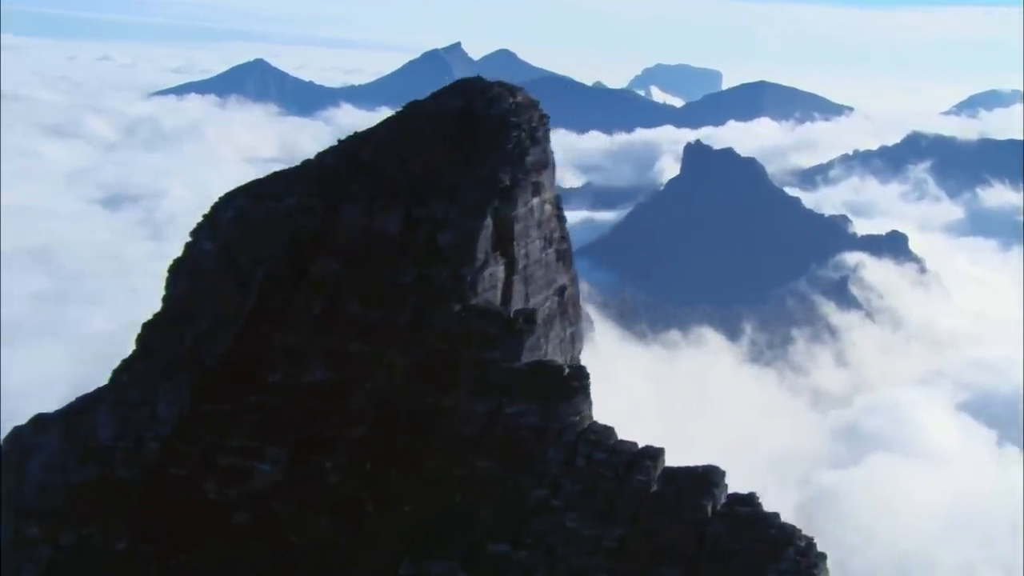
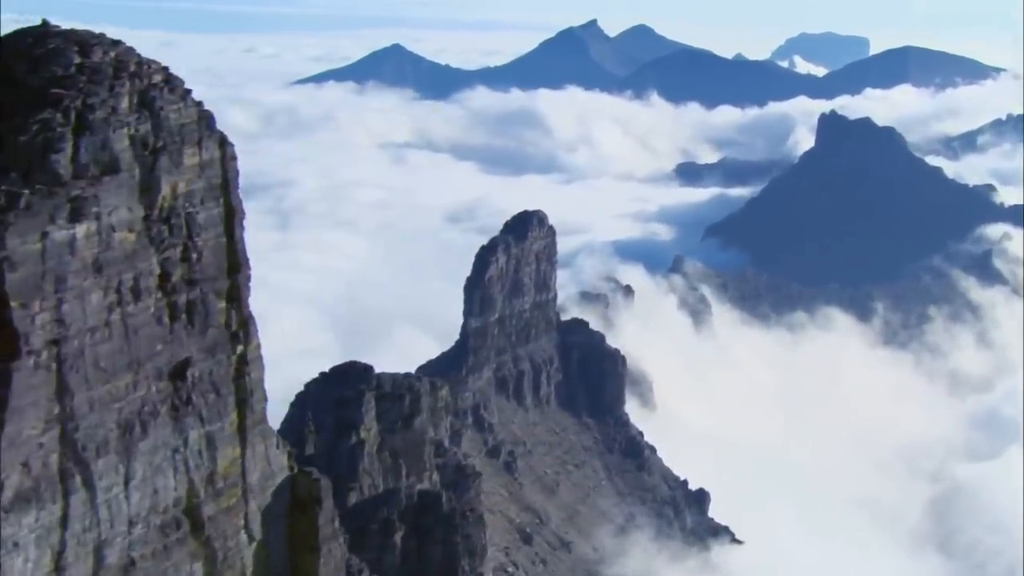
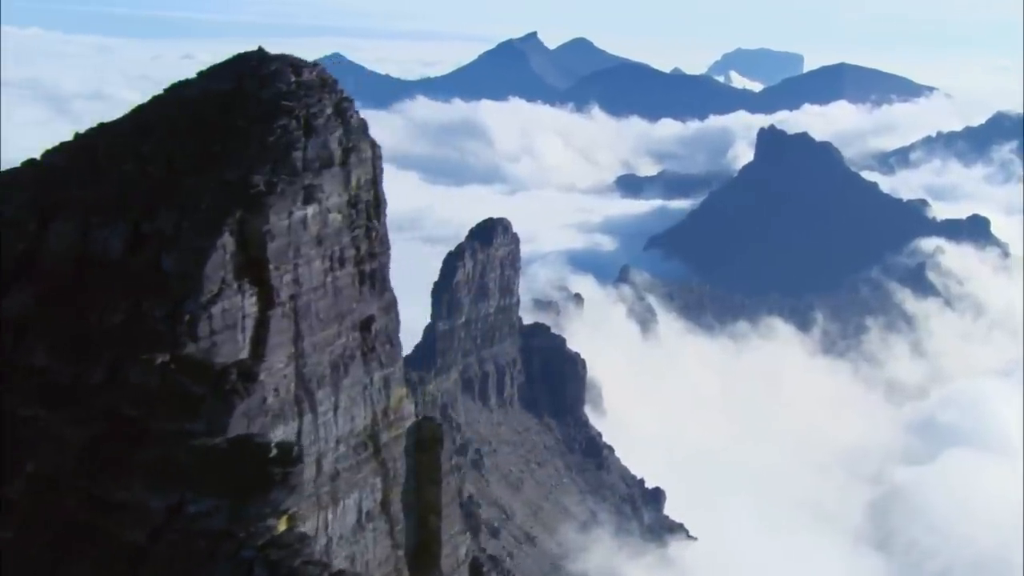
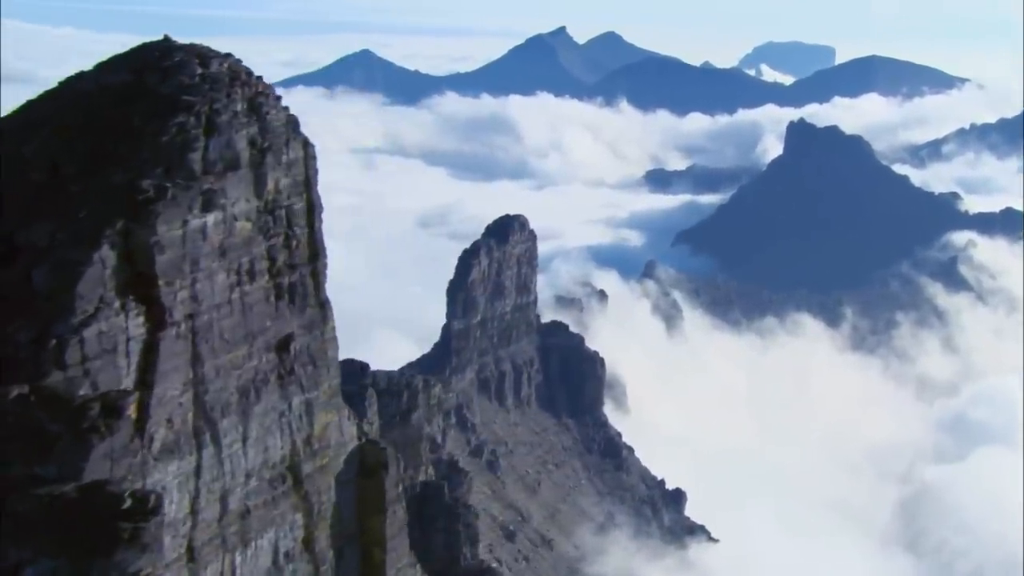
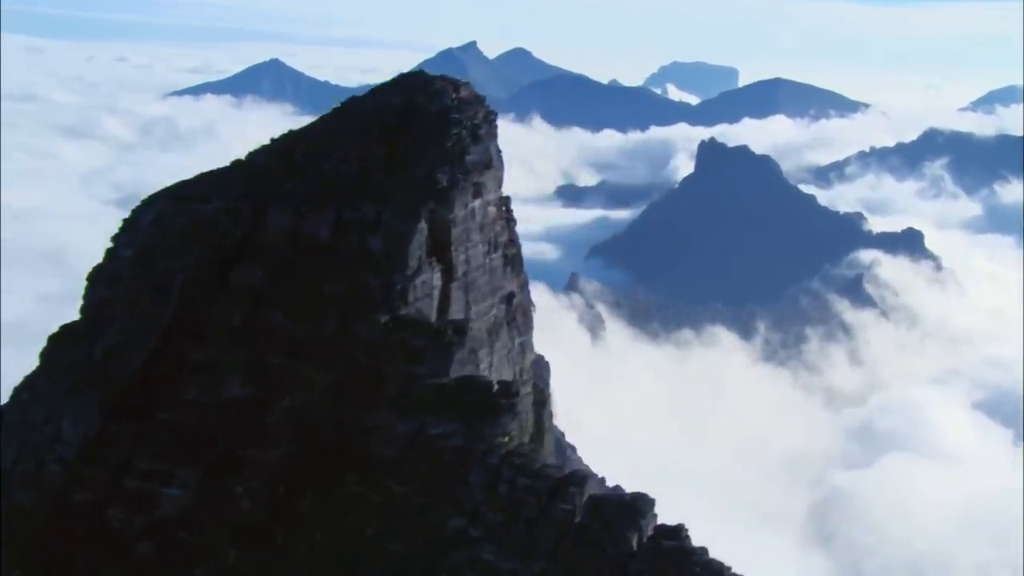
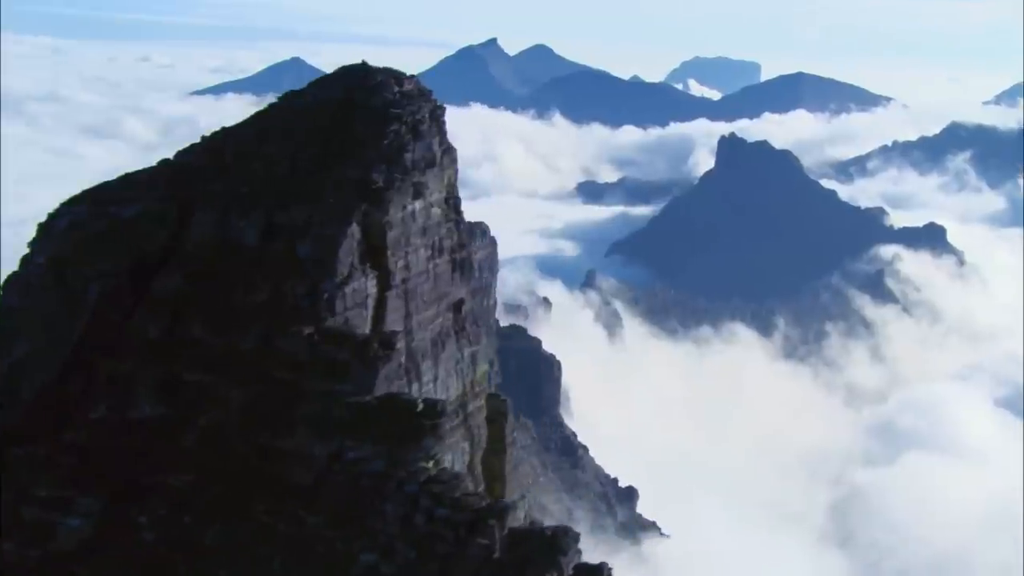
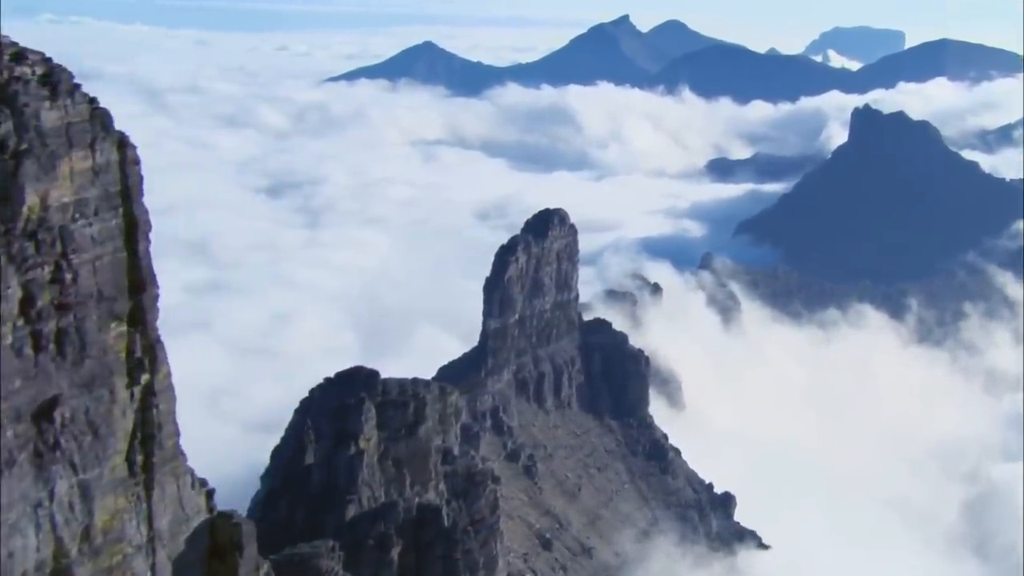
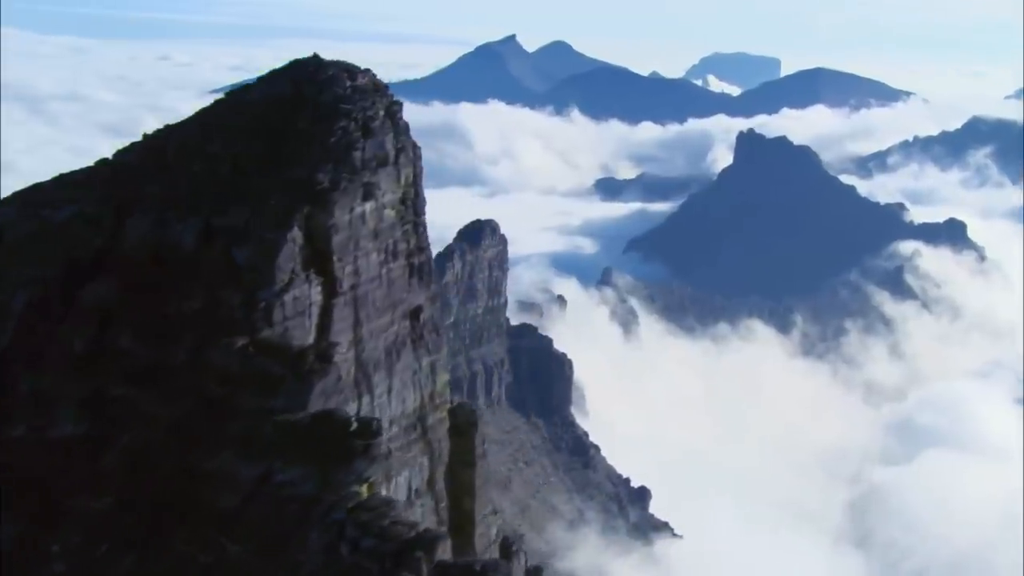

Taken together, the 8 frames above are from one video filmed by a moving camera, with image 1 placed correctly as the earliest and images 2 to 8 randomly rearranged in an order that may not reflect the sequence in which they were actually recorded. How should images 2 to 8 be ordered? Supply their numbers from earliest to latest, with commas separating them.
5, 6, 8, 3, 4, 2, 7
